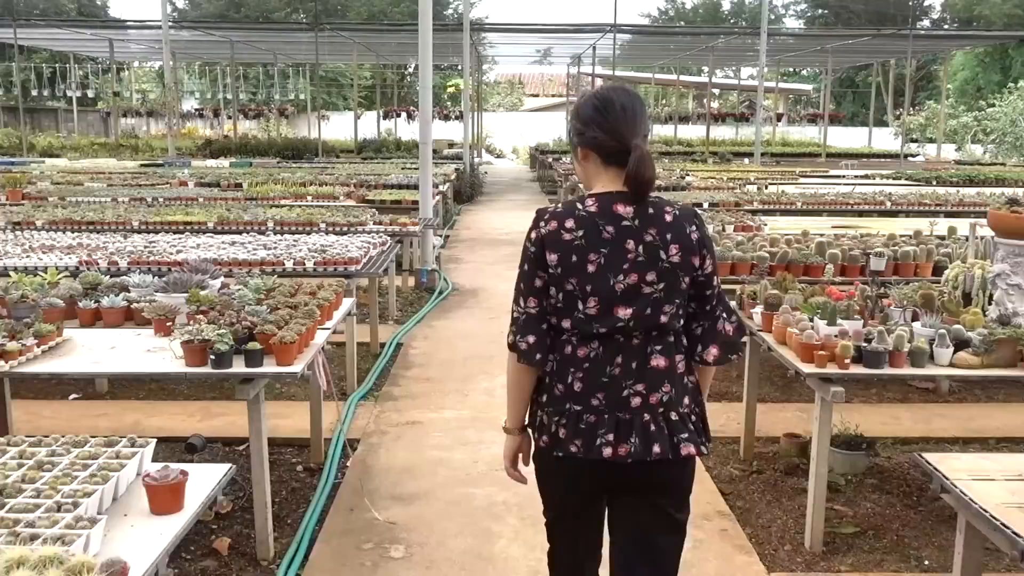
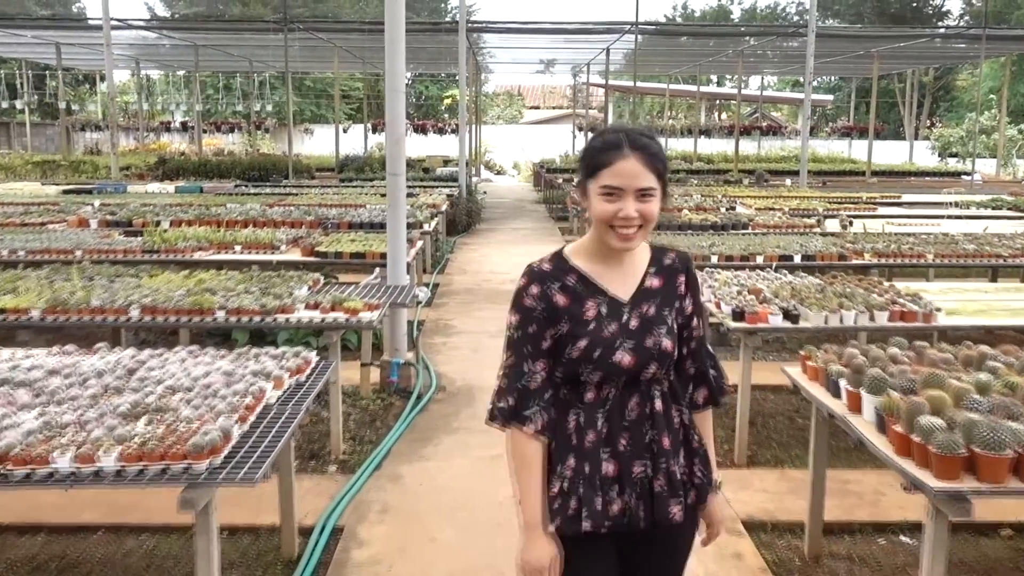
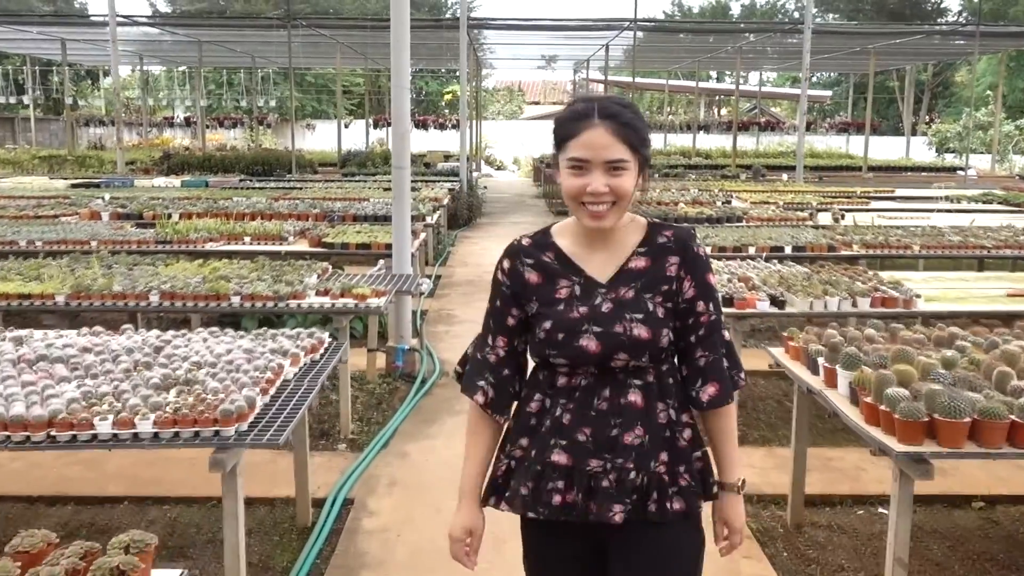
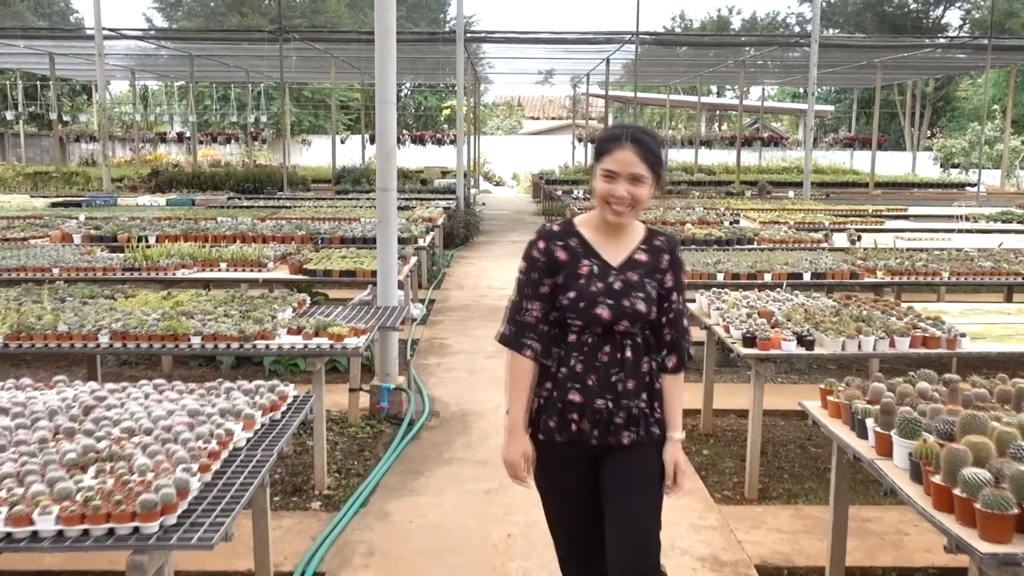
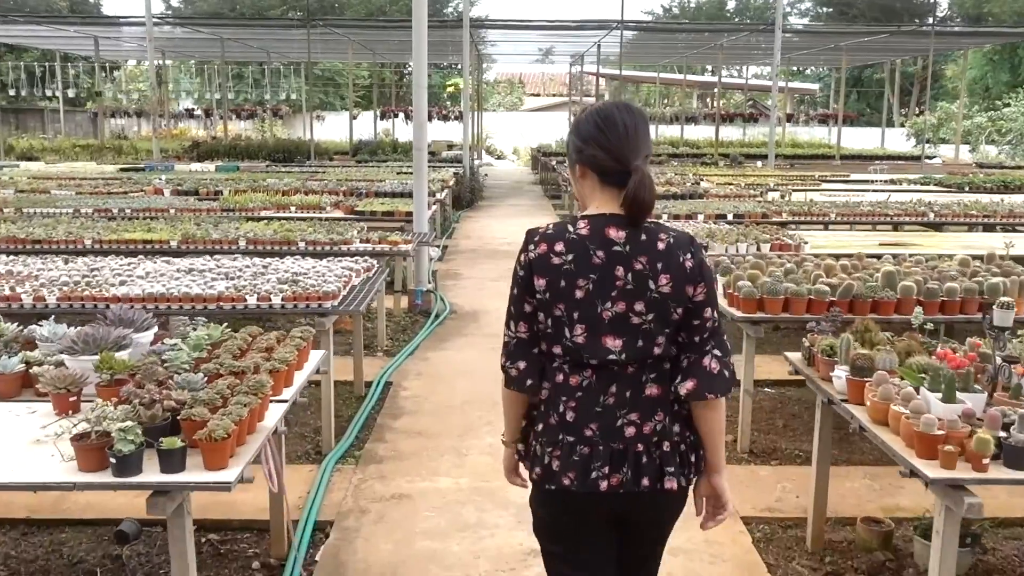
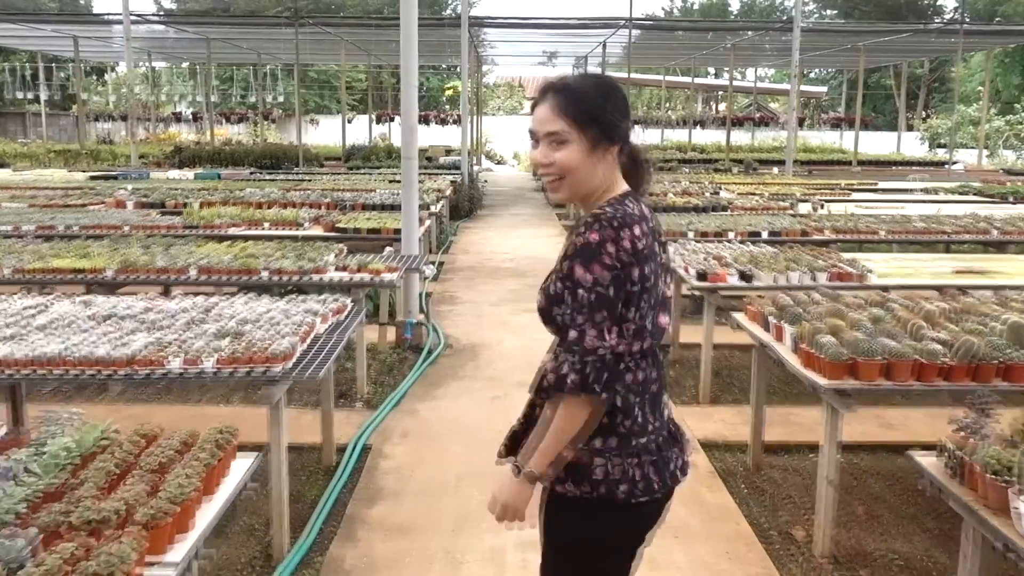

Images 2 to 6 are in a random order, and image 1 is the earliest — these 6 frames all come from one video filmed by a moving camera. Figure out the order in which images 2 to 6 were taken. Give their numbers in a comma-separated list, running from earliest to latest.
5, 6, 3, 2, 4
